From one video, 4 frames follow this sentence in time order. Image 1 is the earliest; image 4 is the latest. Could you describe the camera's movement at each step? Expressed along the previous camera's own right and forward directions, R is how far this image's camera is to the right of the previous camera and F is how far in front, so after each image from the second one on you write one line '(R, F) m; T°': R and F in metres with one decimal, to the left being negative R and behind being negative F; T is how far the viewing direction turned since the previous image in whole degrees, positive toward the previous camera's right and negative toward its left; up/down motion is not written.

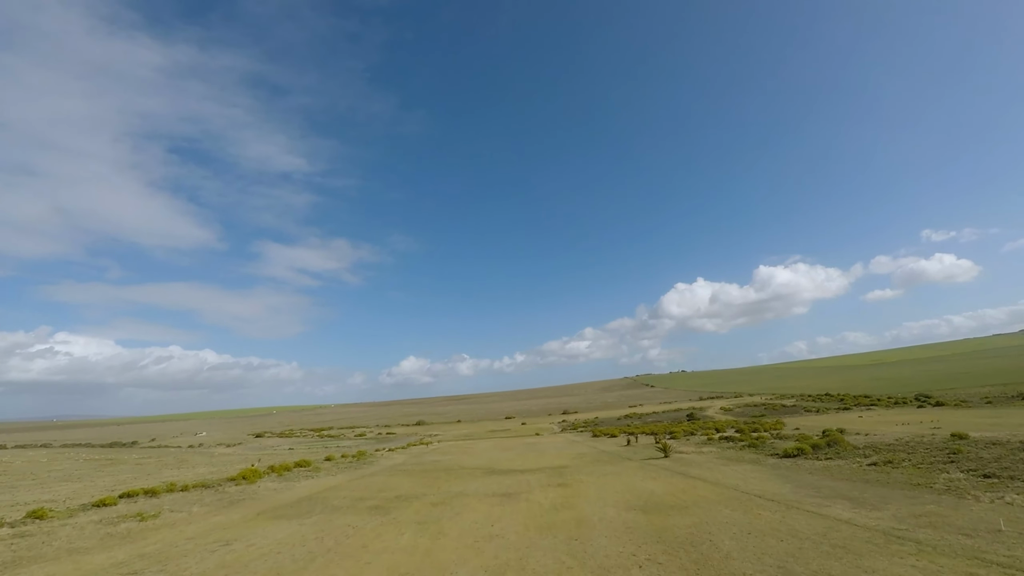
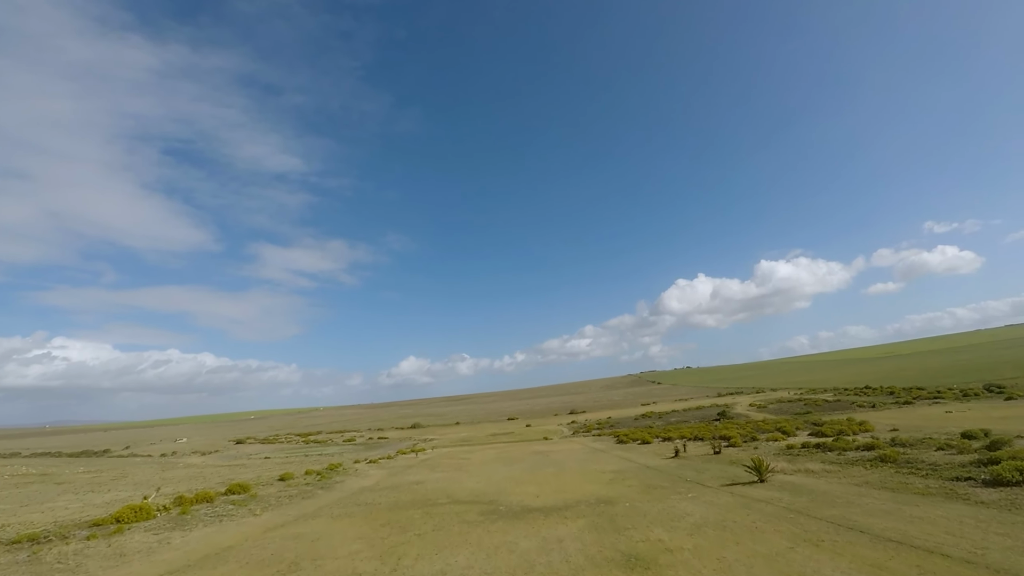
(-0.6, +10.5) m; 0°
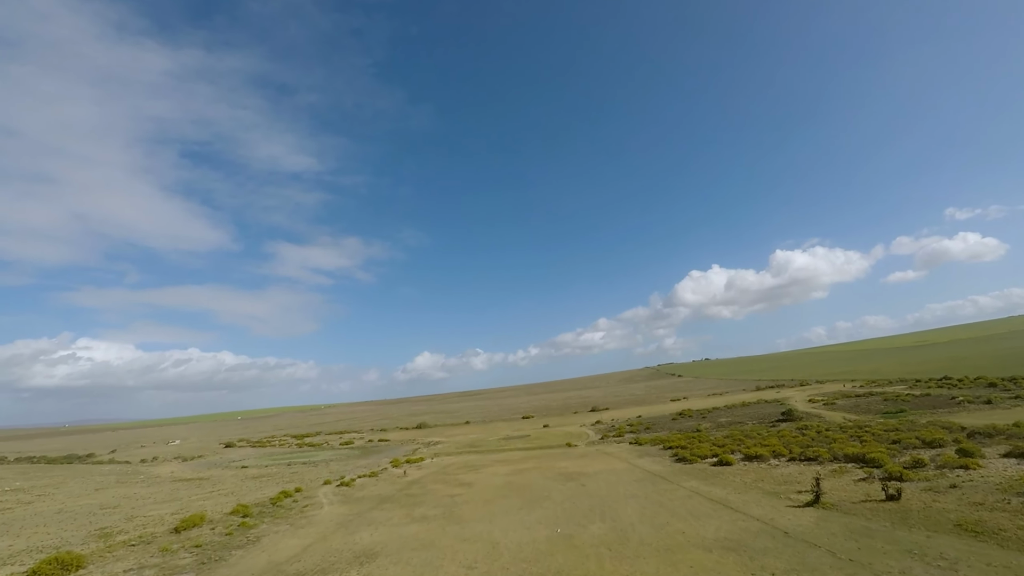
(-0.1, +12.7) m; -2°
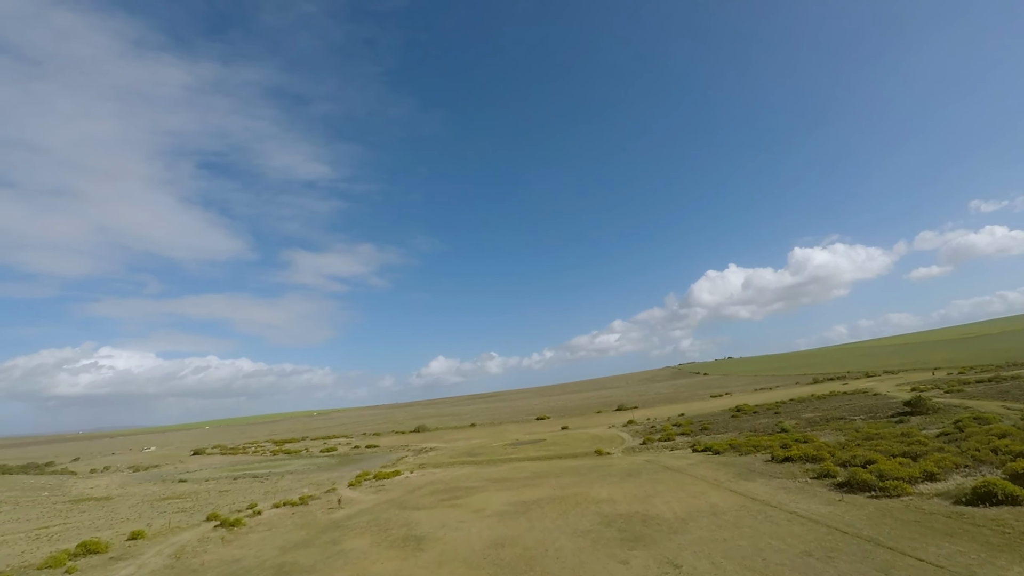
(+0.8, +15.8) m; -2°
